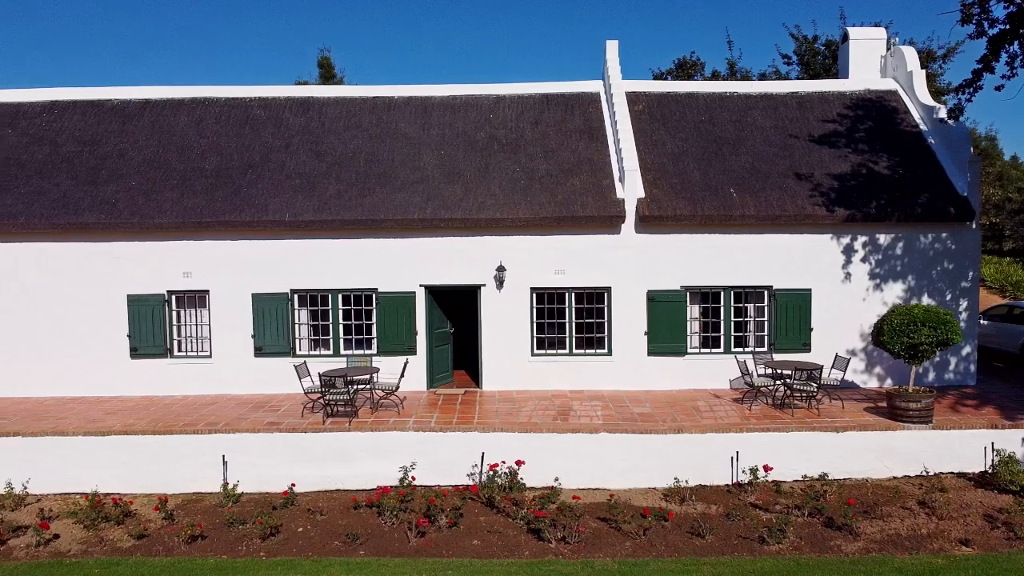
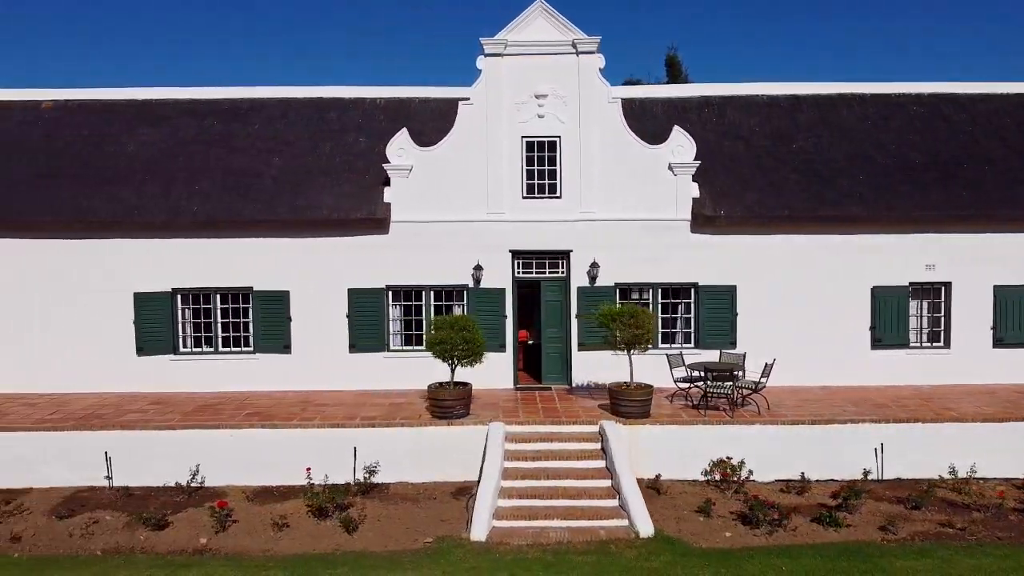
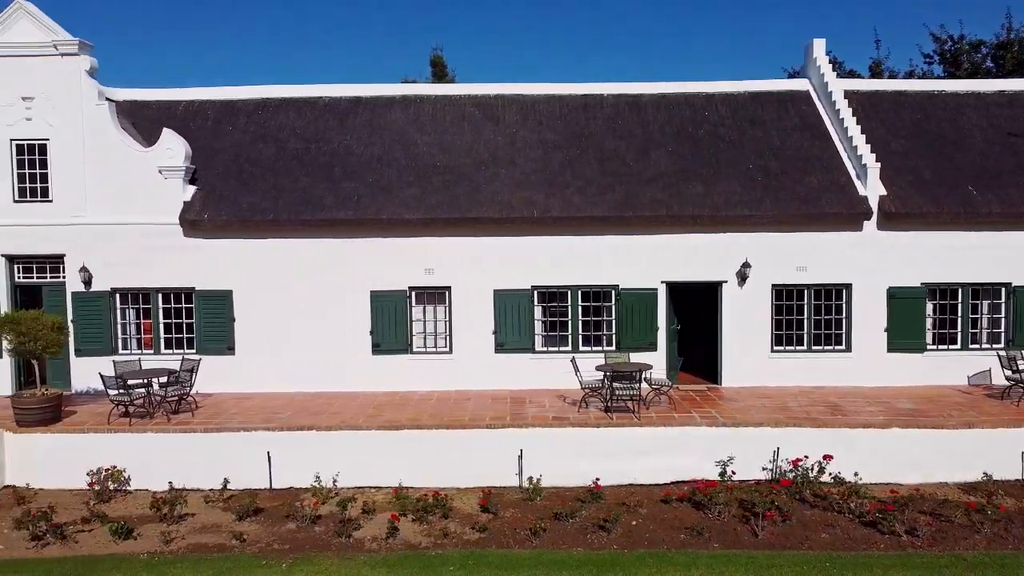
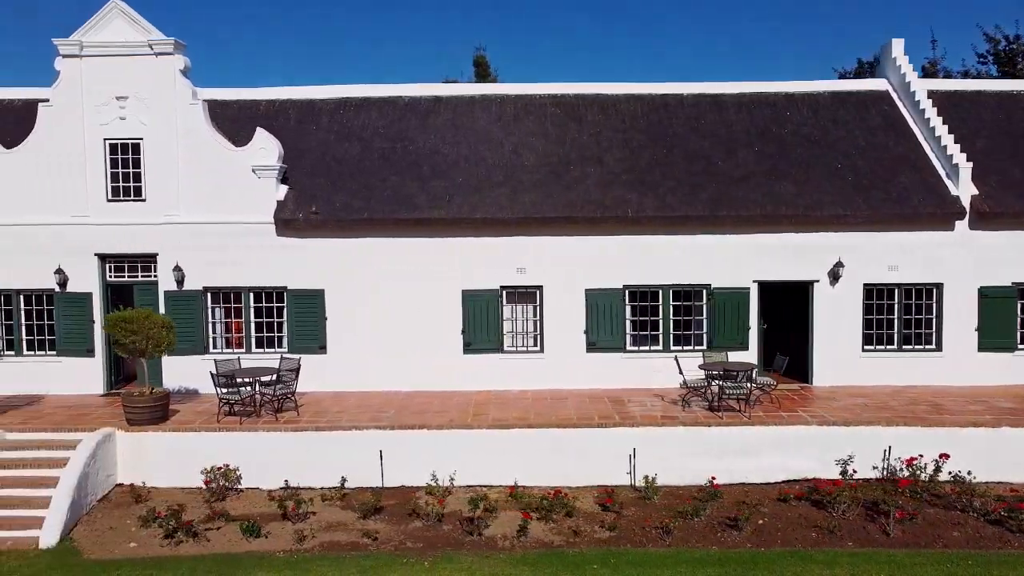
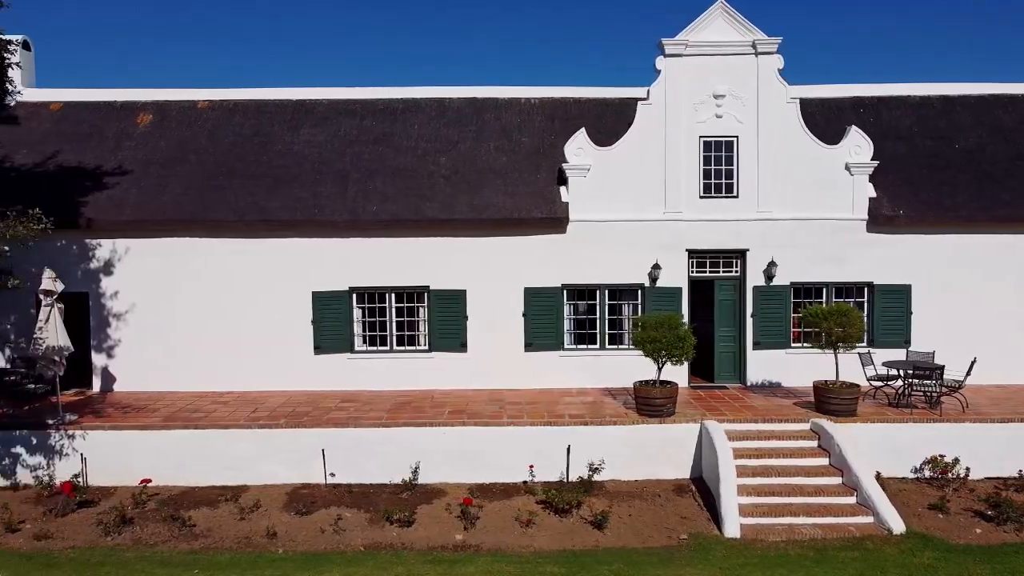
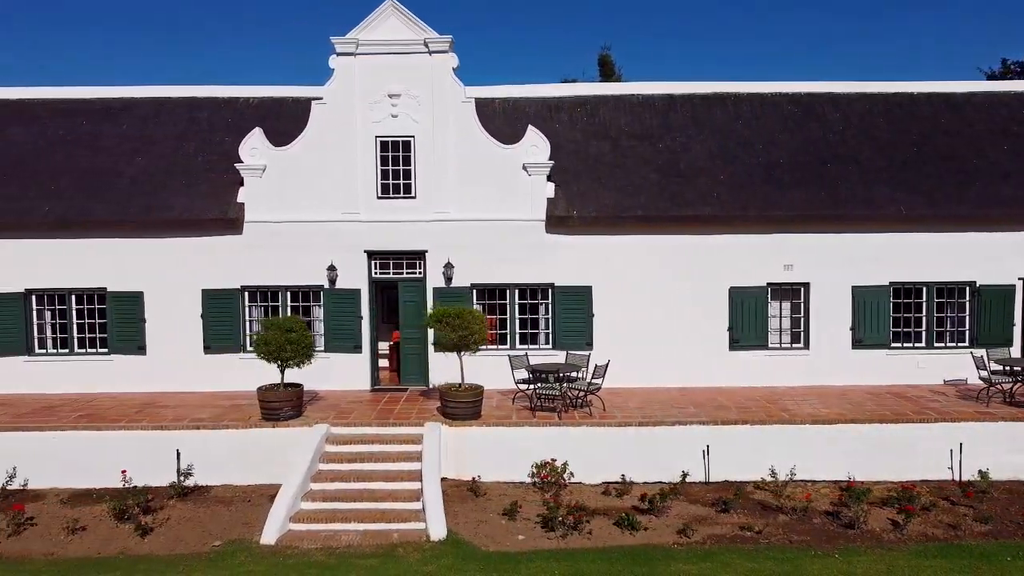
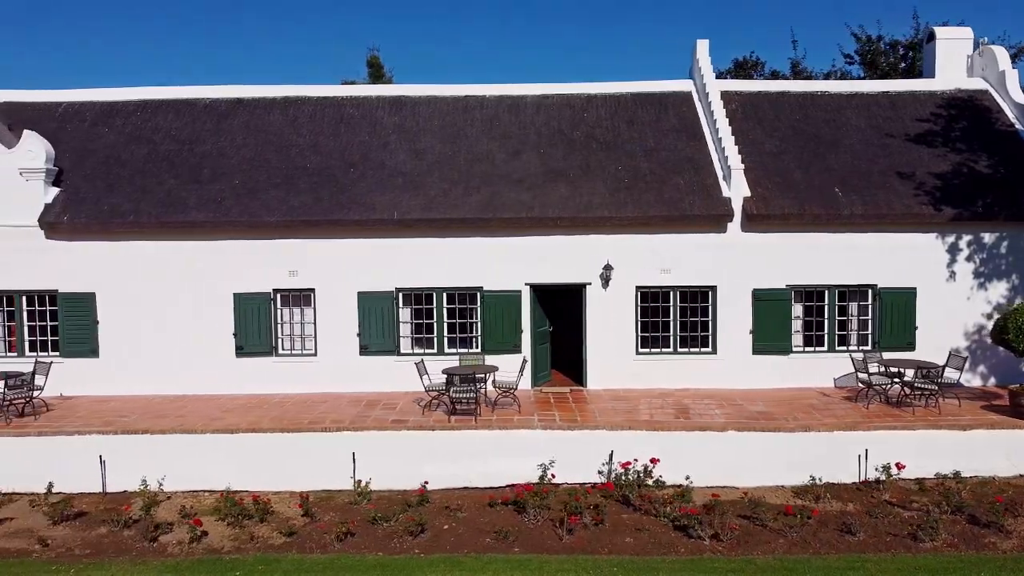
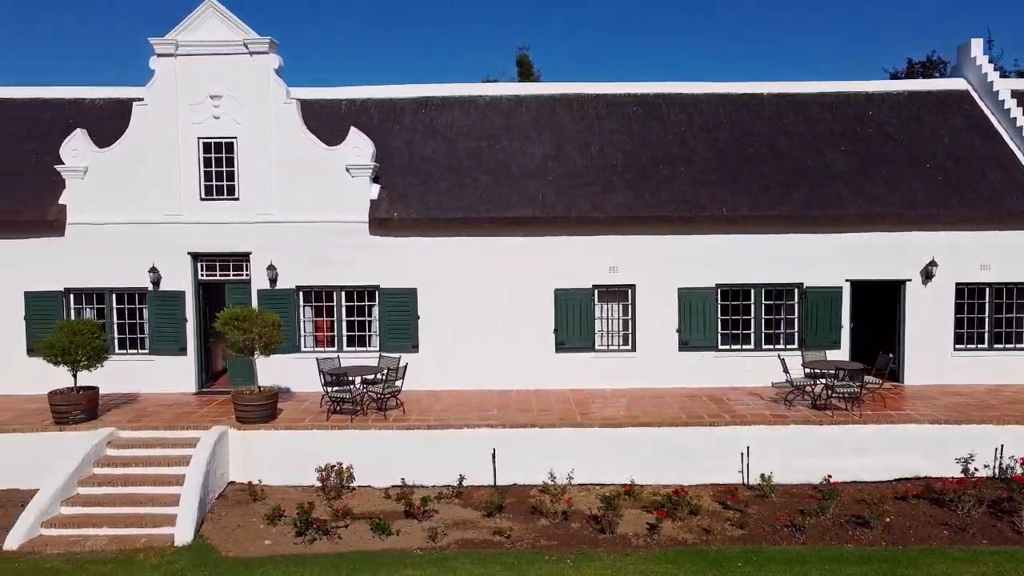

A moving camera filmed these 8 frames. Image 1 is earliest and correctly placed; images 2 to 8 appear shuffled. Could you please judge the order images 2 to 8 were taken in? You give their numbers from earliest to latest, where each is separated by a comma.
7, 3, 4, 8, 6, 2, 5
